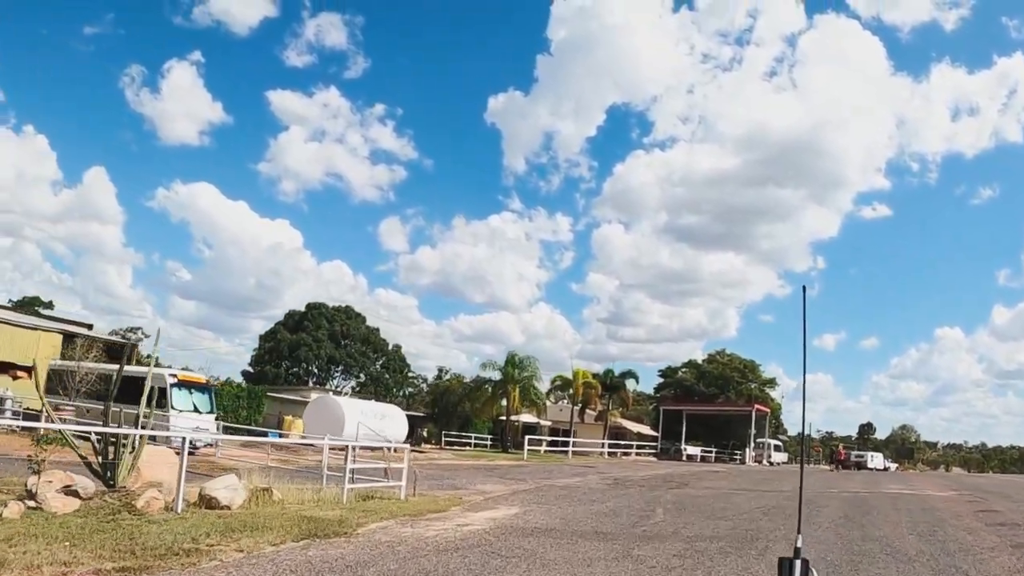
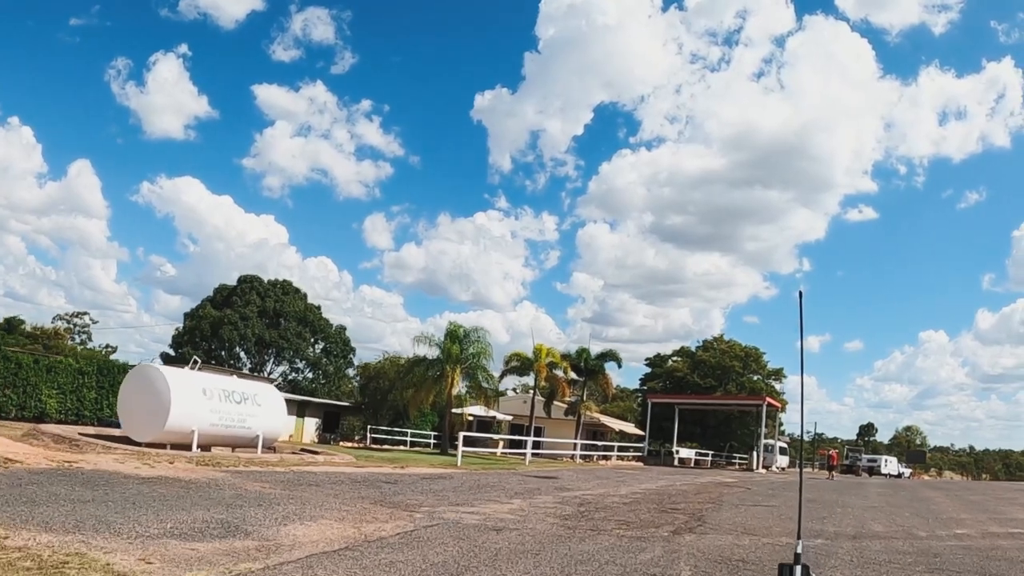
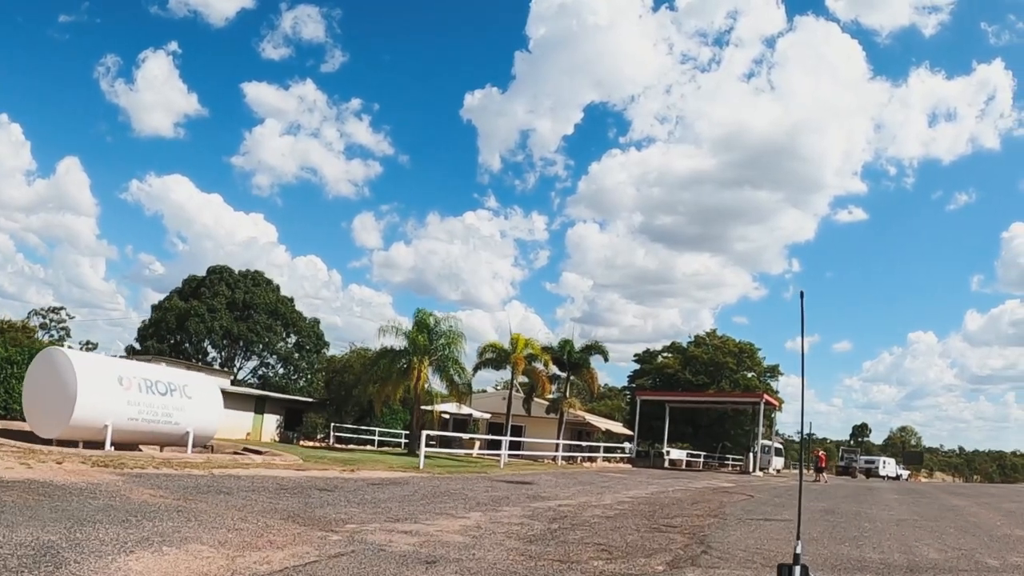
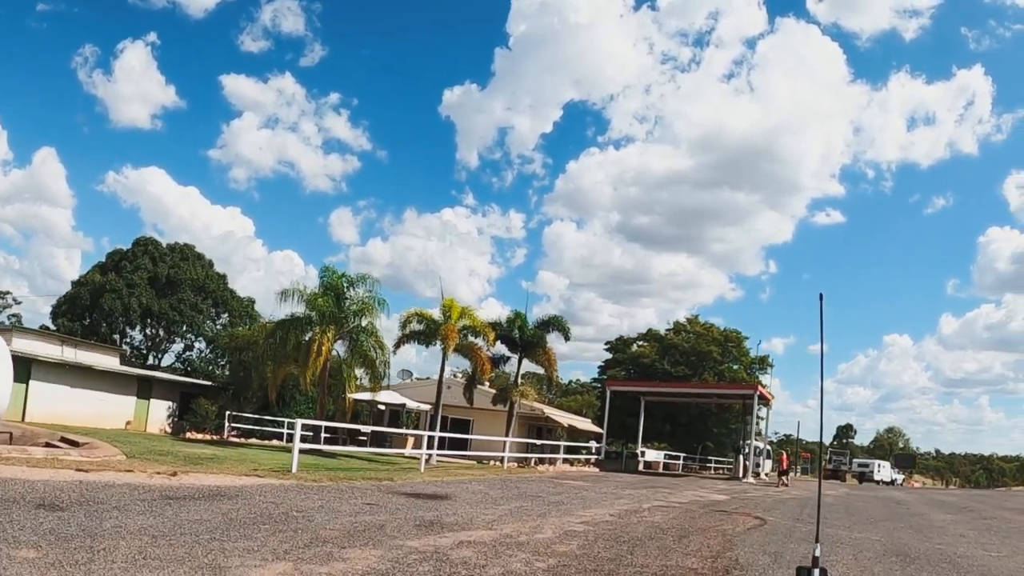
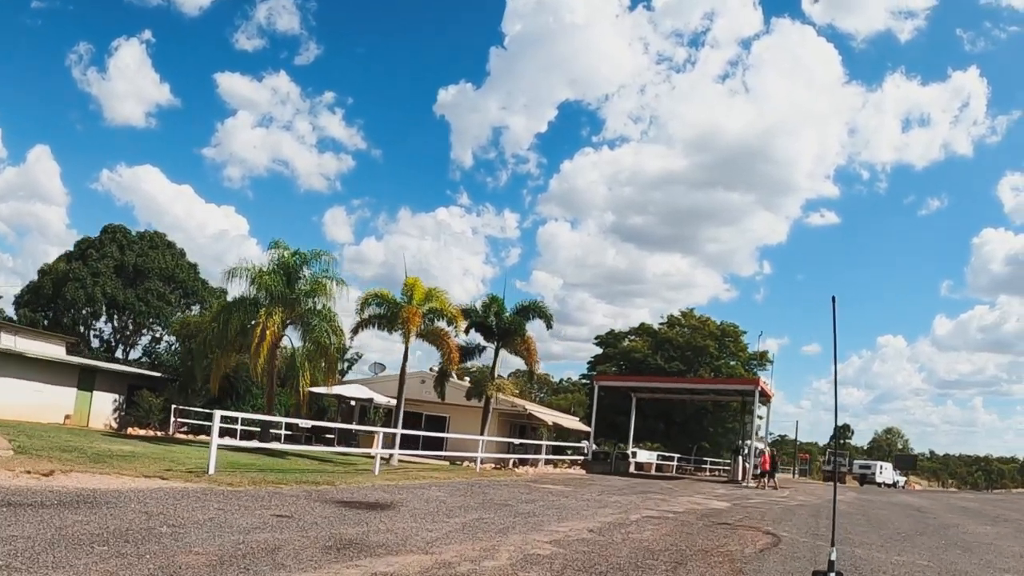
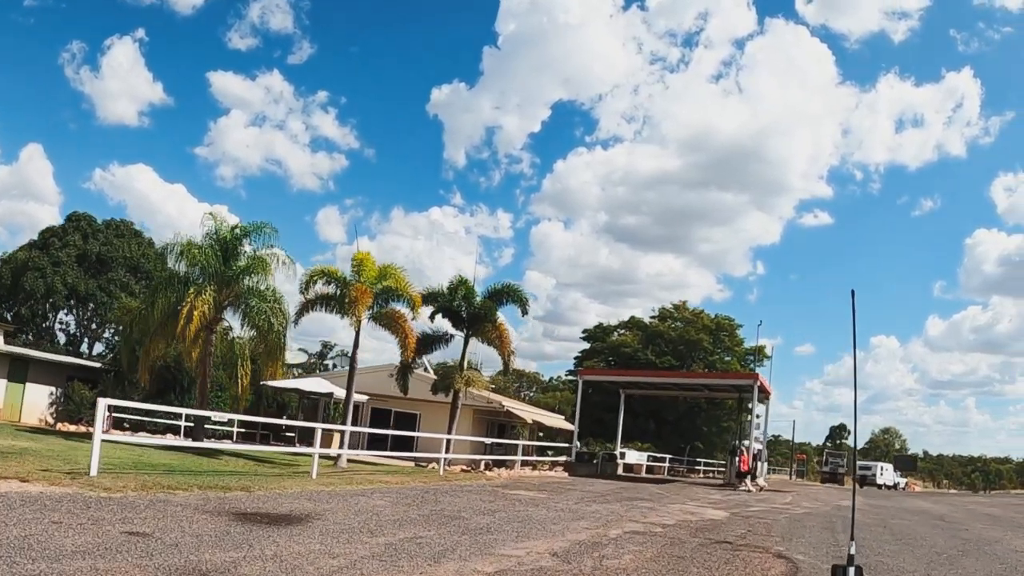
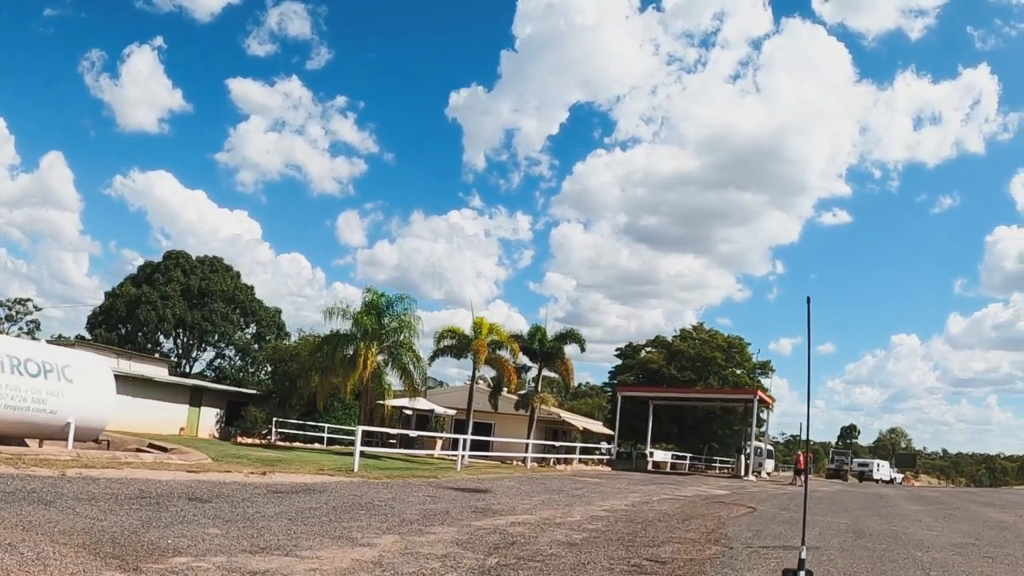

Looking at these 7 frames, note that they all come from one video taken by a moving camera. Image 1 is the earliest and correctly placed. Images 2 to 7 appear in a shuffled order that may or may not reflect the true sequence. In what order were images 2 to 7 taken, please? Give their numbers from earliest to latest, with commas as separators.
2, 3, 7, 4, 5, 6
